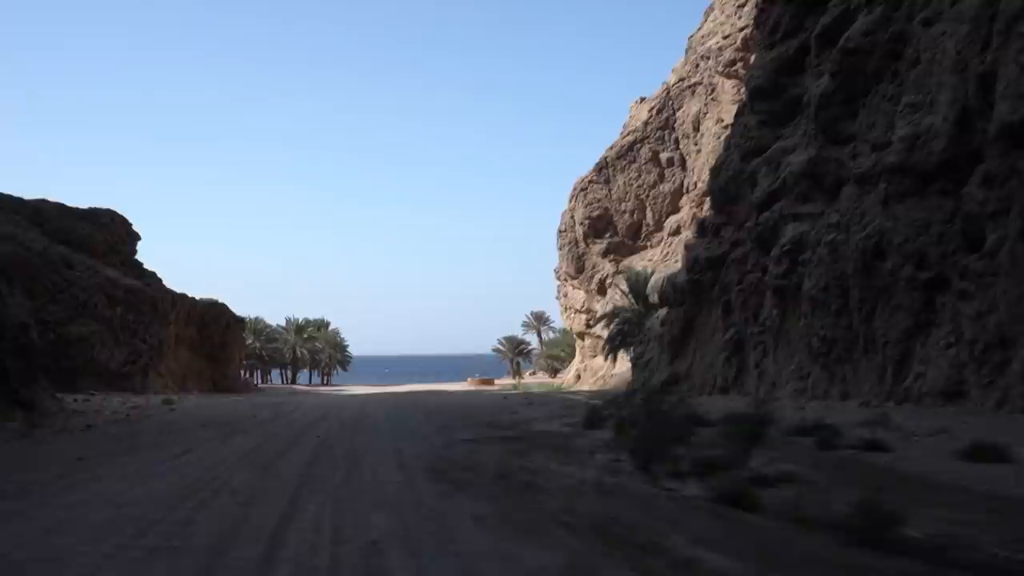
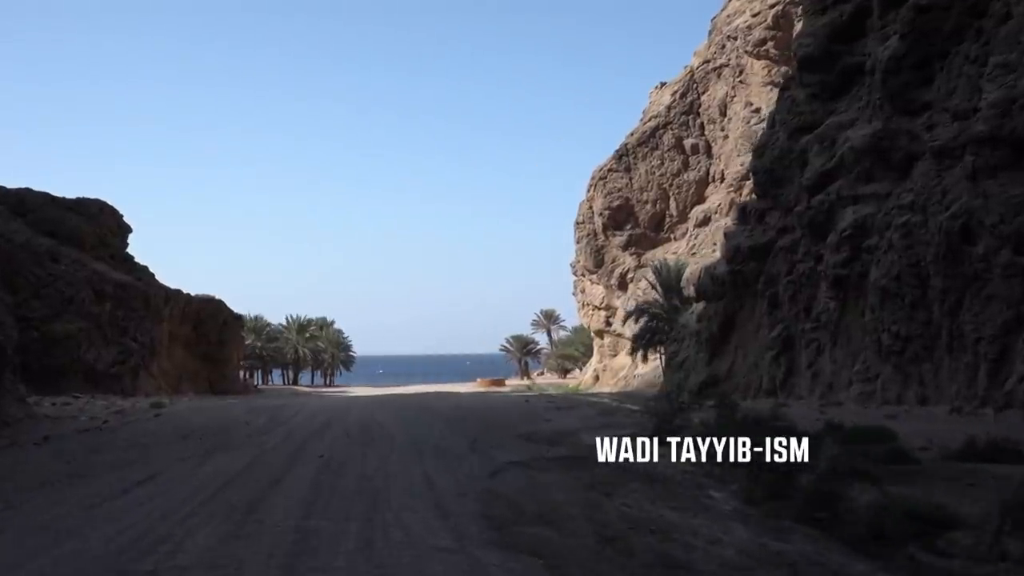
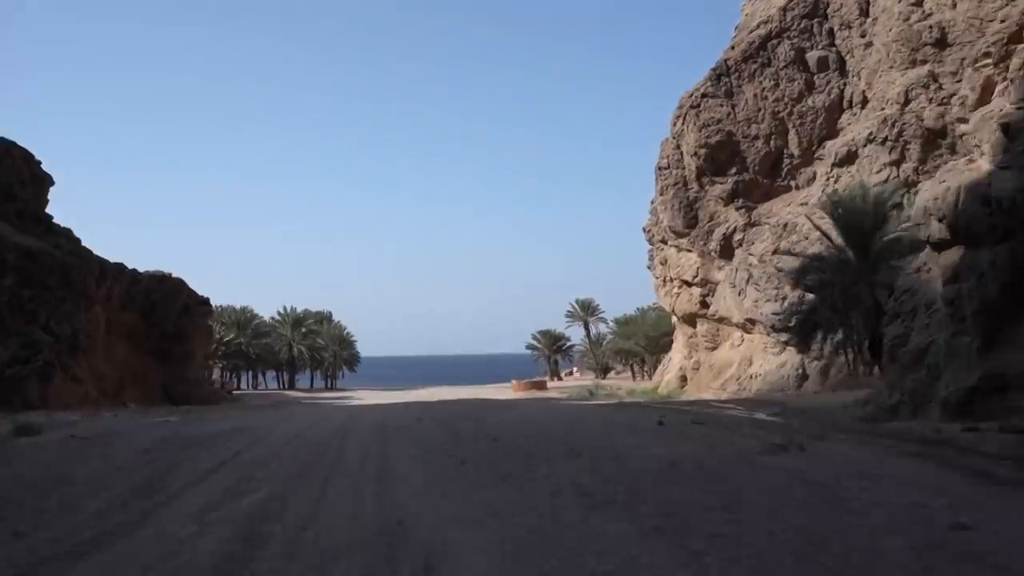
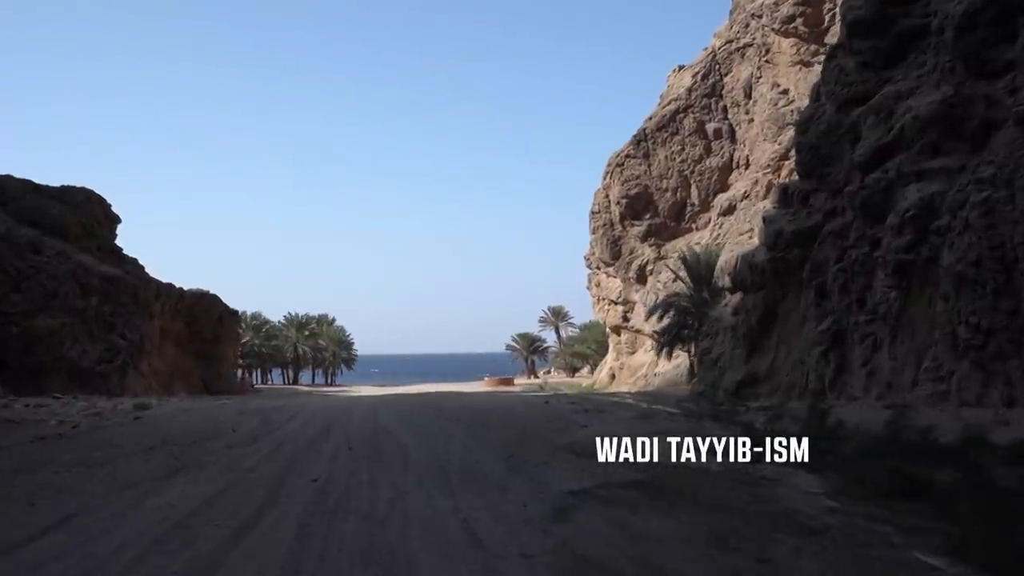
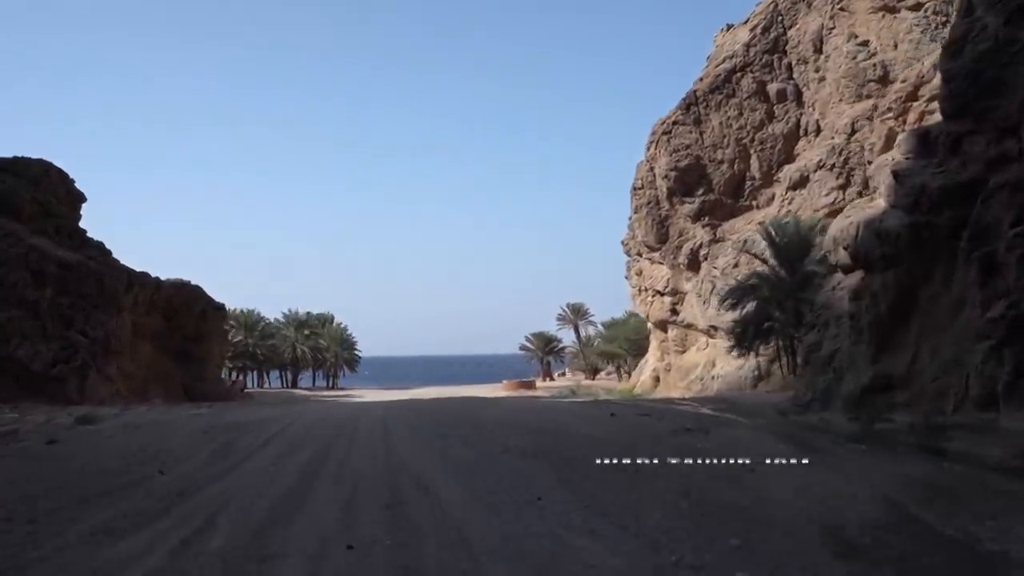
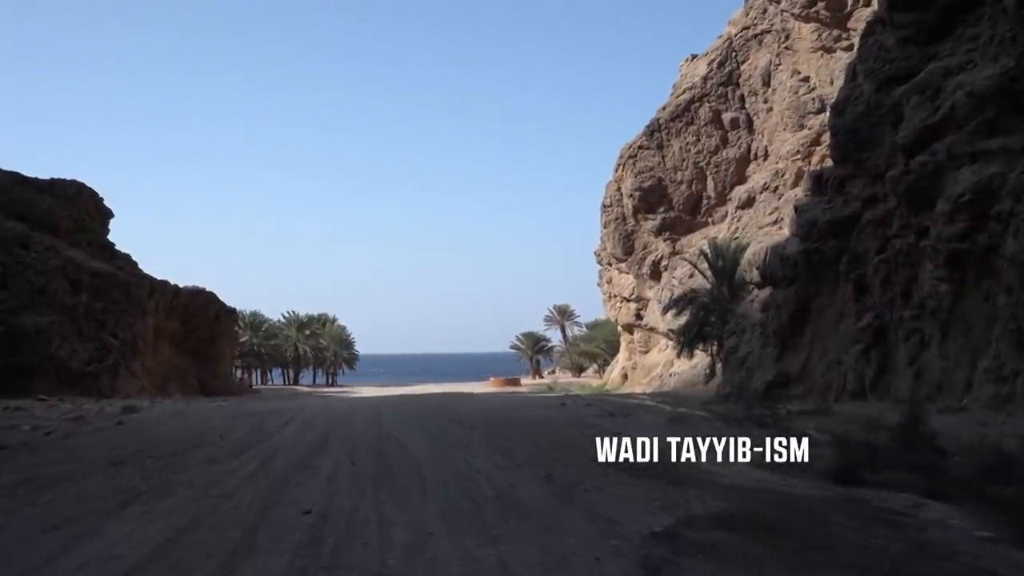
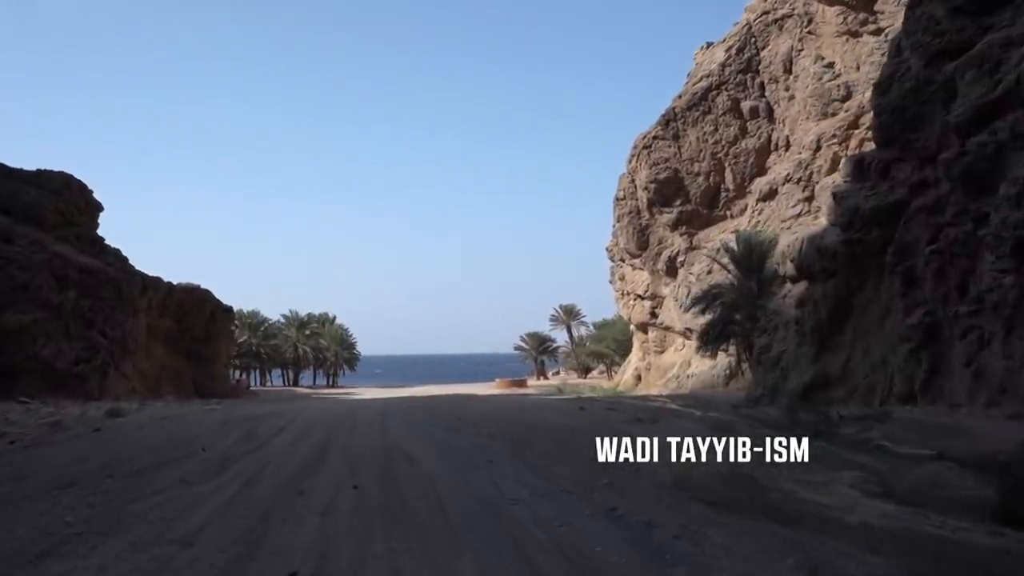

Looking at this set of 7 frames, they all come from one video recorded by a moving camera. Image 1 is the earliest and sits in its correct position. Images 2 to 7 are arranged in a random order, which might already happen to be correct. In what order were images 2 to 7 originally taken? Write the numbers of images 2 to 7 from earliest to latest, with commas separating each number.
2, 4, 6, 7, 5, 3
